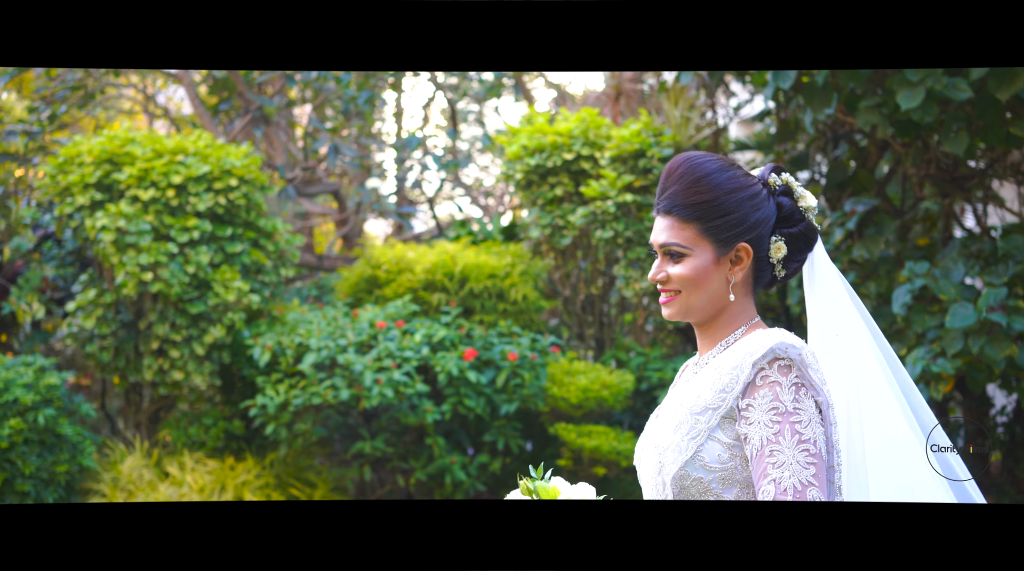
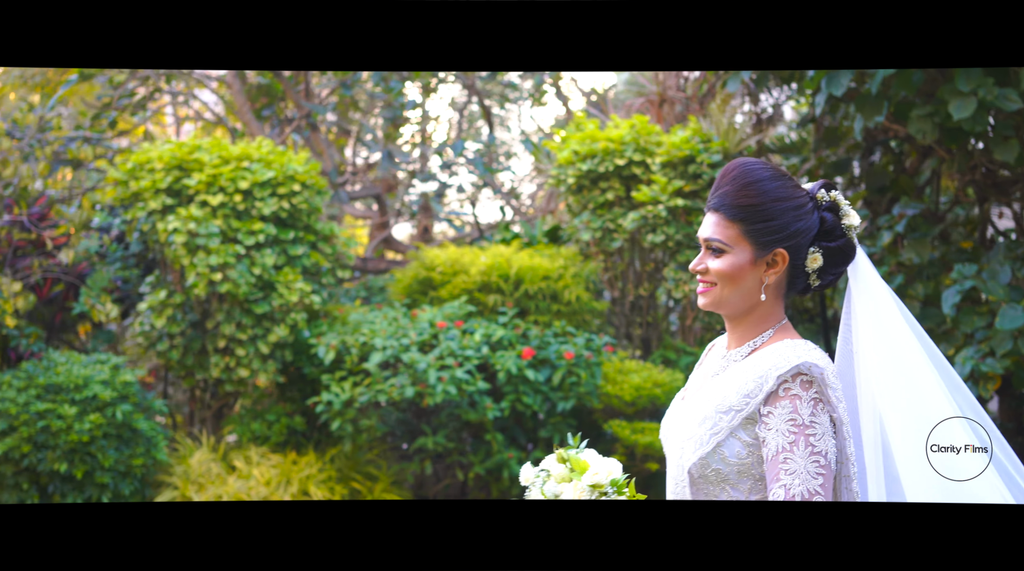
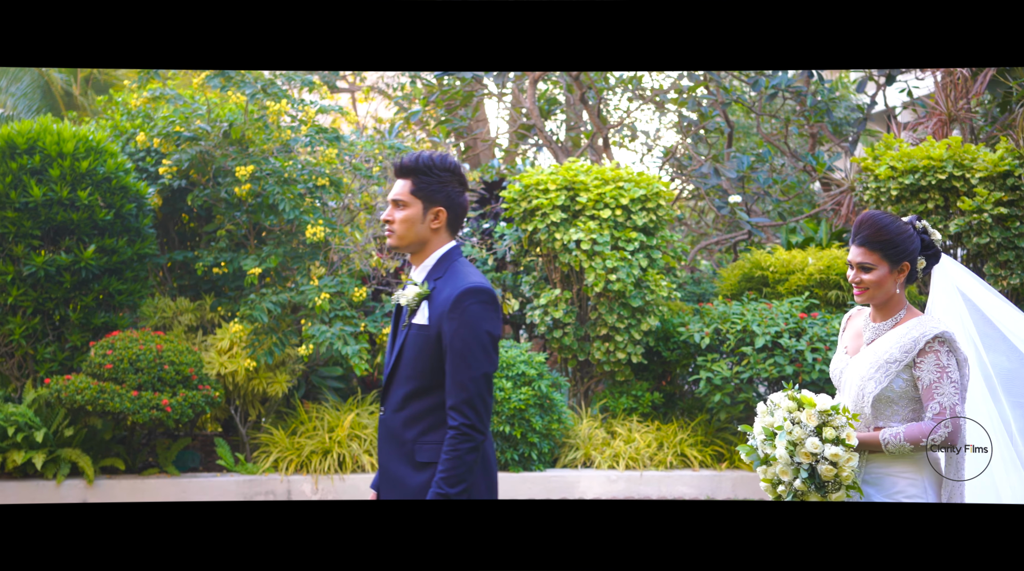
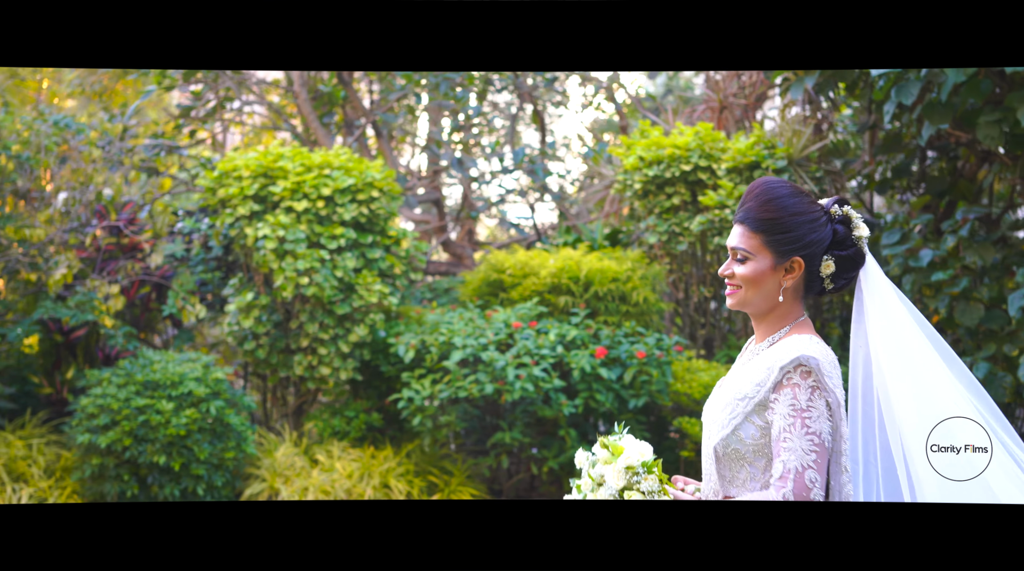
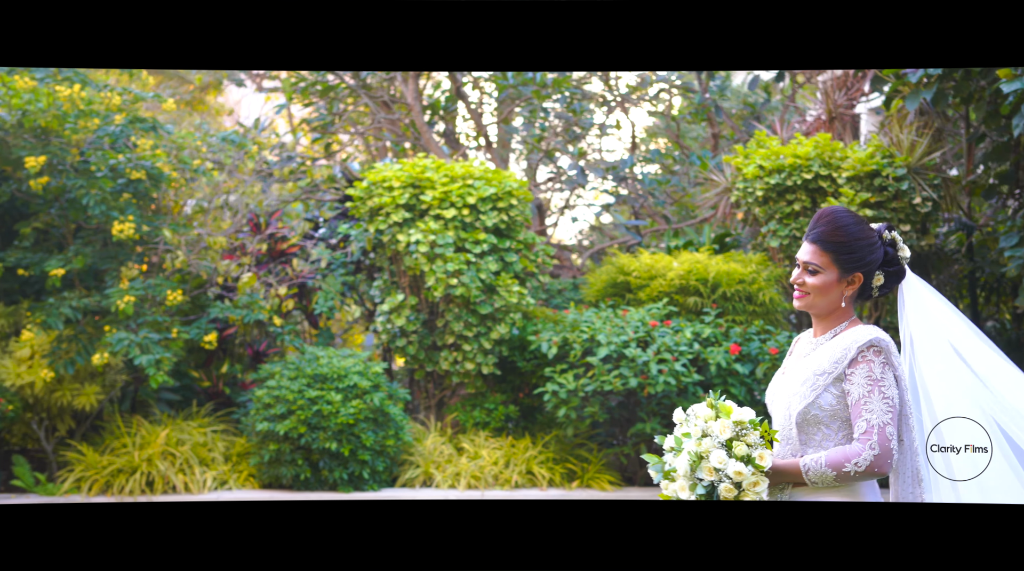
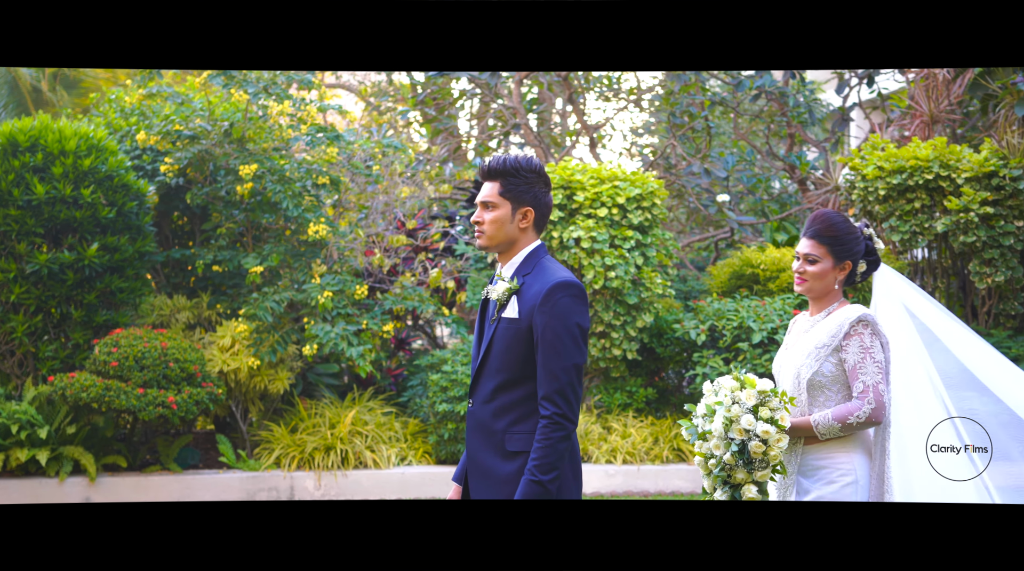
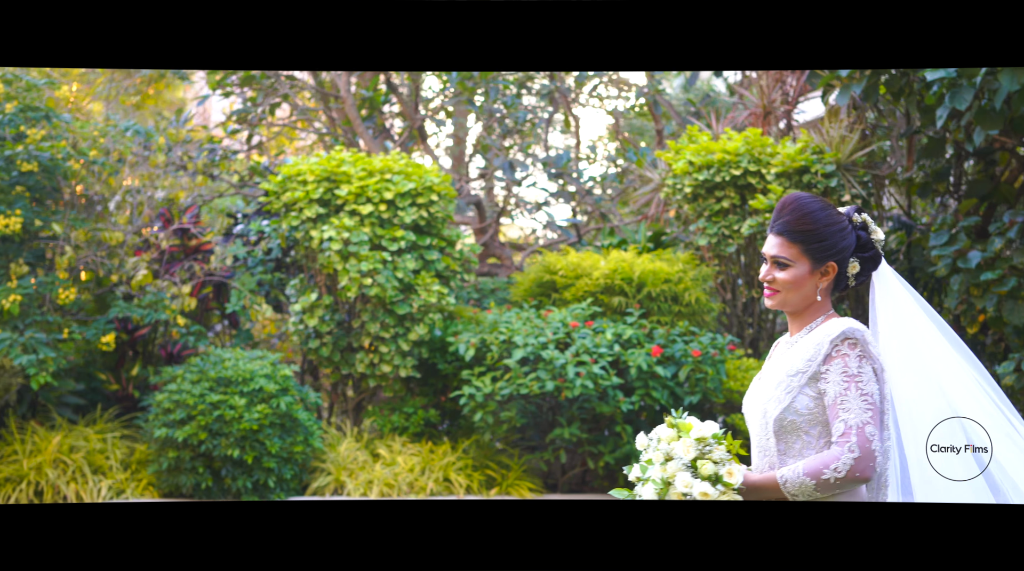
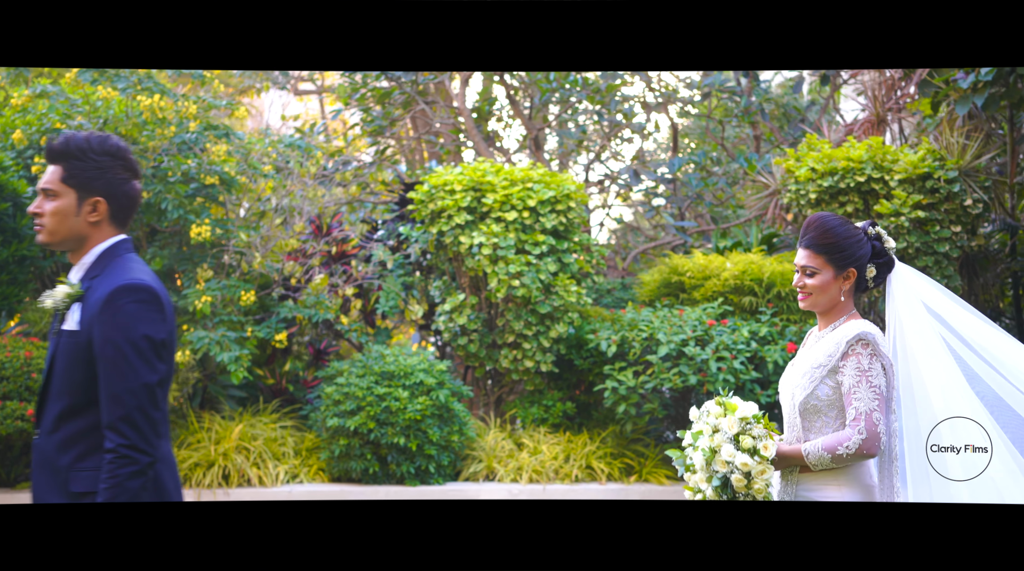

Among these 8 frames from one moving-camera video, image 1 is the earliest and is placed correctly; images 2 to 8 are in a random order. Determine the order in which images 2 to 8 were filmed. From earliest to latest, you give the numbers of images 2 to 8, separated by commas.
2, 4, 7, 5, 8, 3, 6
